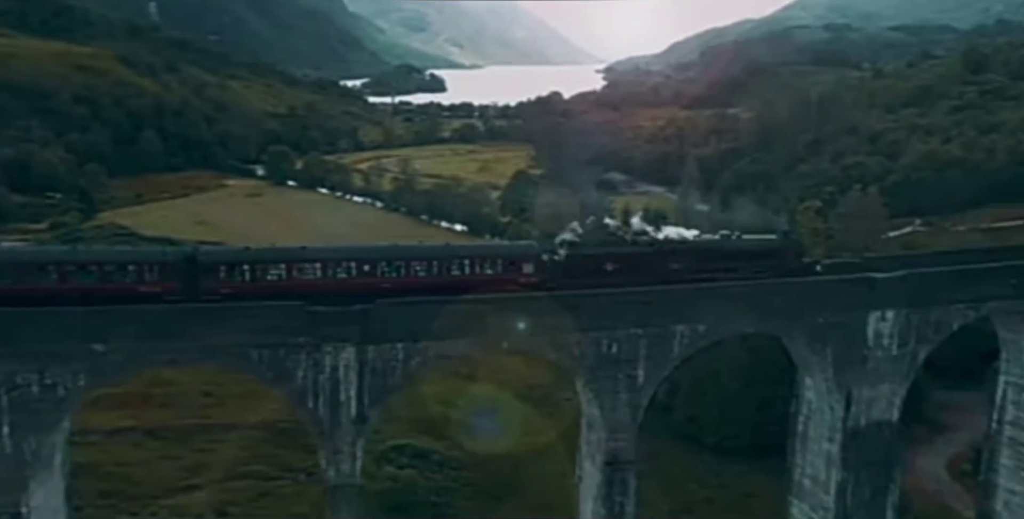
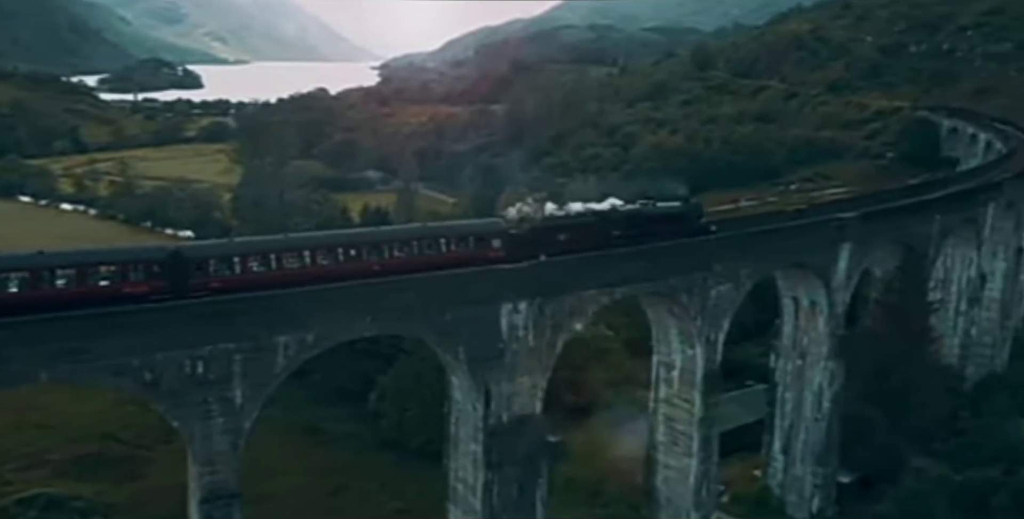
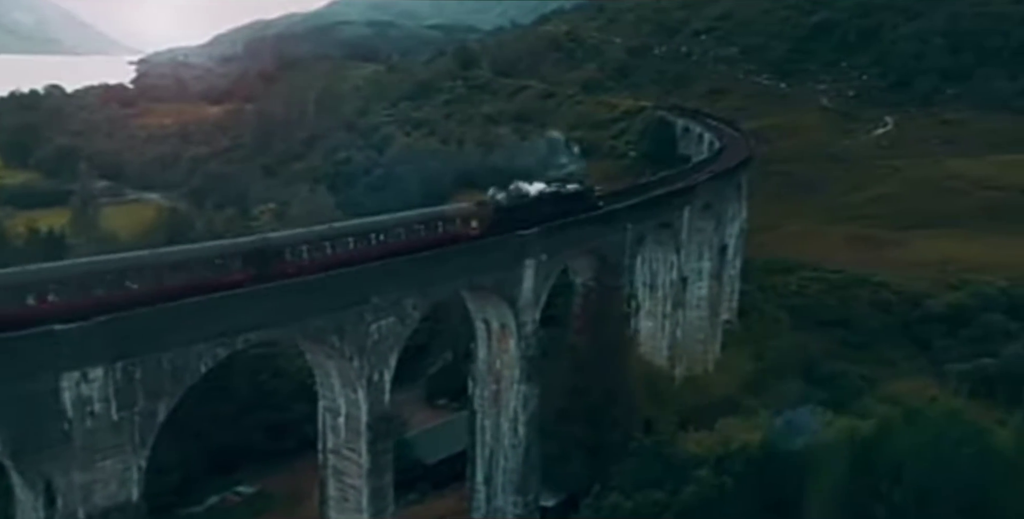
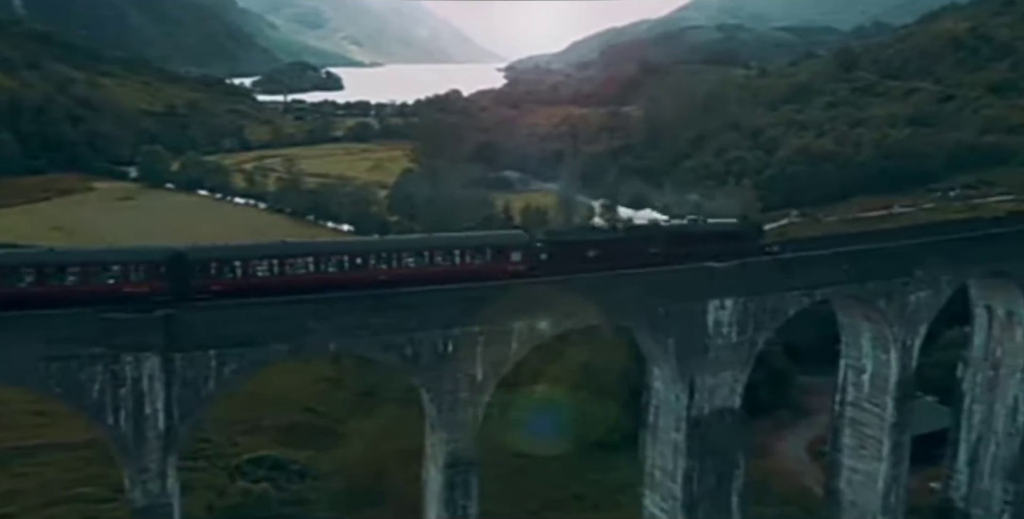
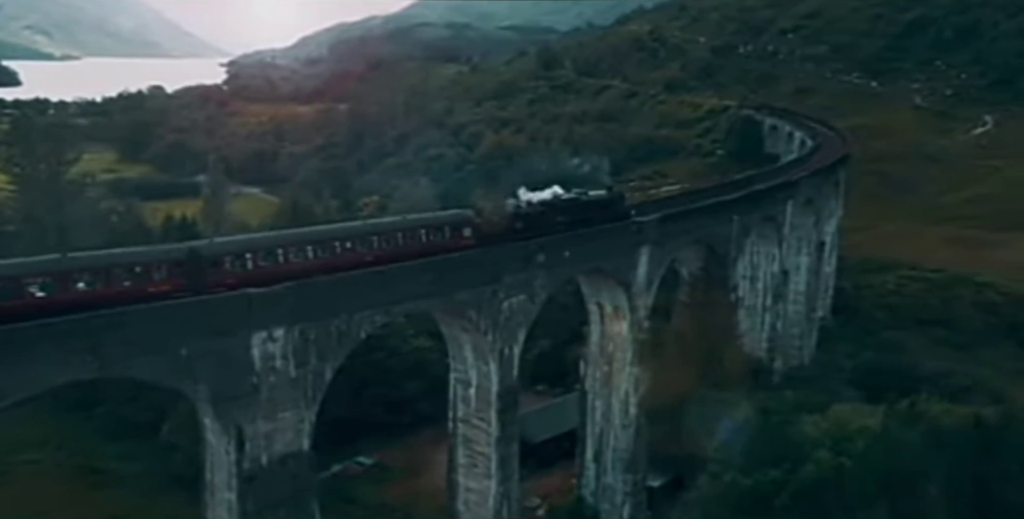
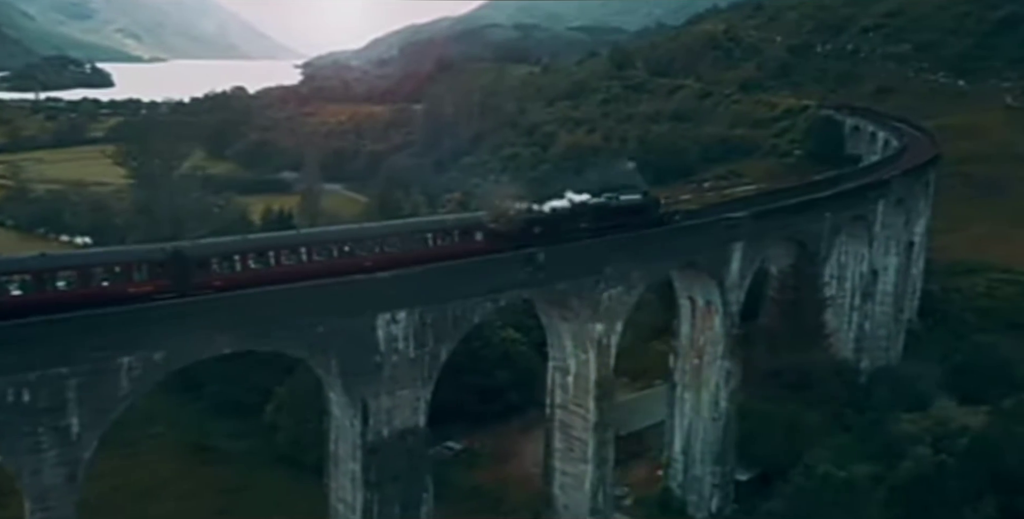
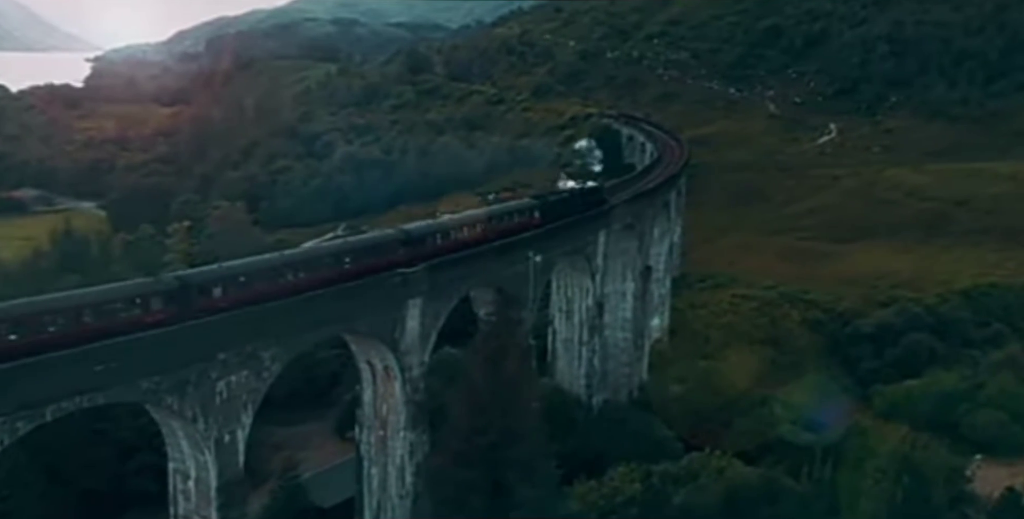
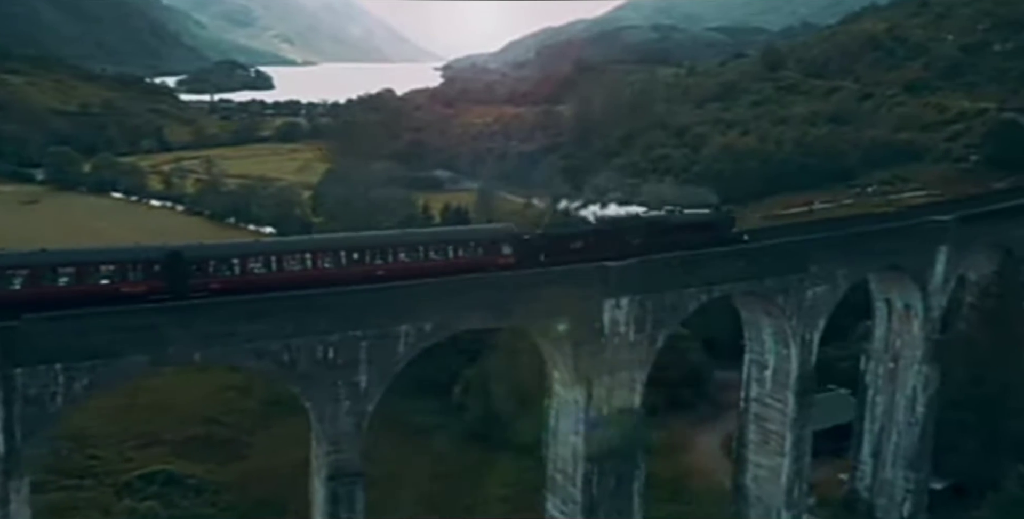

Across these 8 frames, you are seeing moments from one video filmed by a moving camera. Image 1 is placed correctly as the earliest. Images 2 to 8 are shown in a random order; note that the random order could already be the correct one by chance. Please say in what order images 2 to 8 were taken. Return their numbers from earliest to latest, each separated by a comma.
4, 8, 2, 6, 5, 3, 7
